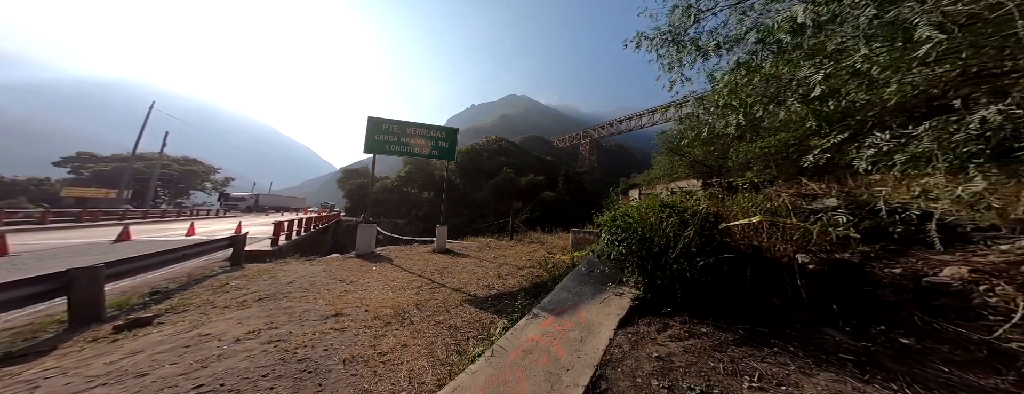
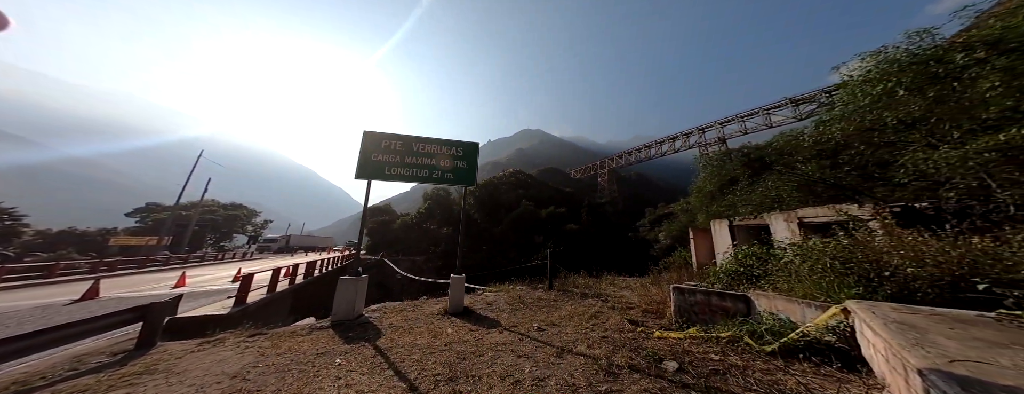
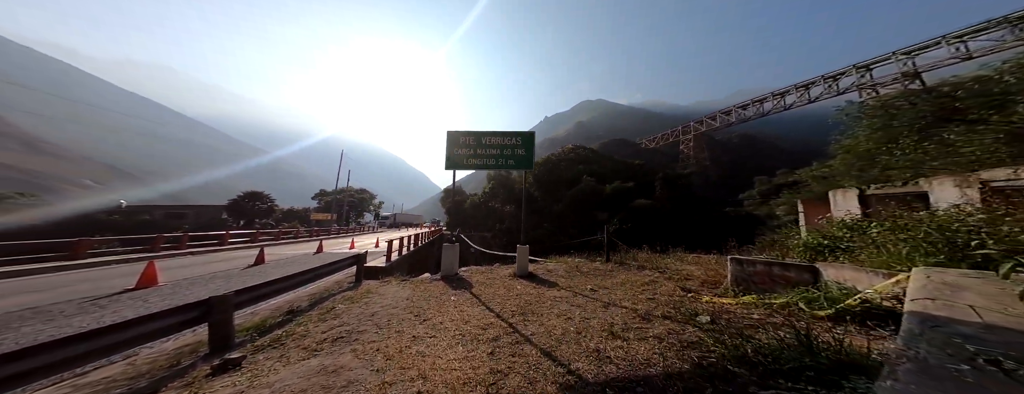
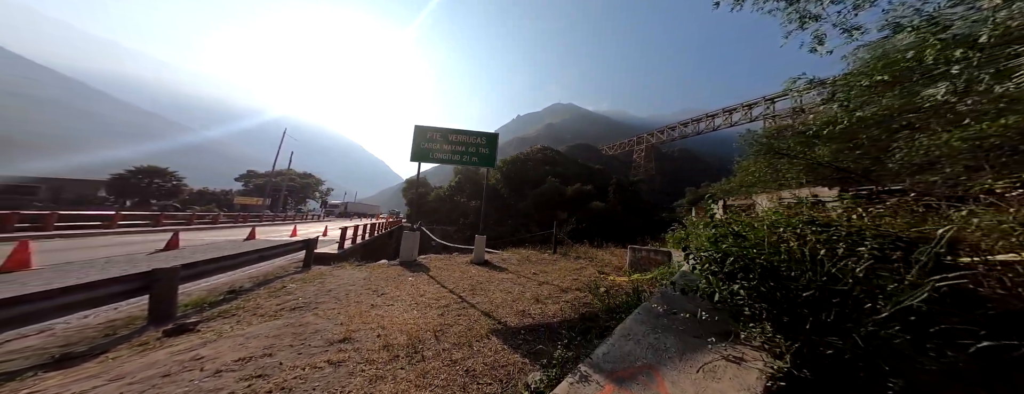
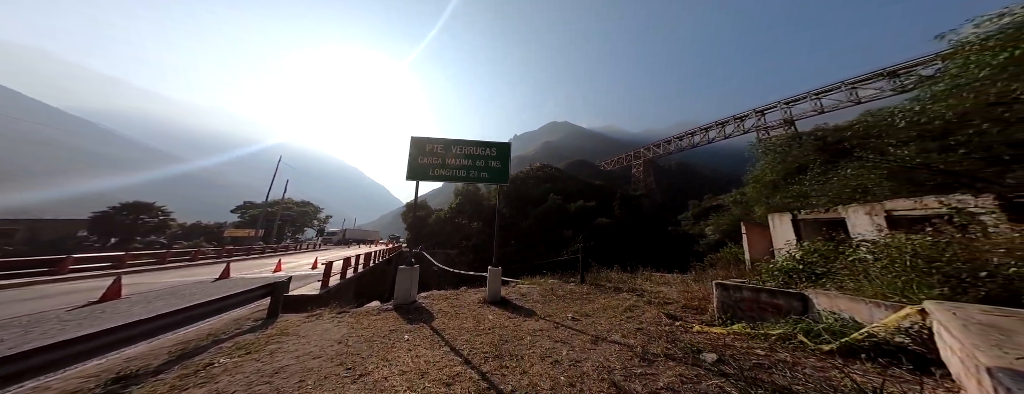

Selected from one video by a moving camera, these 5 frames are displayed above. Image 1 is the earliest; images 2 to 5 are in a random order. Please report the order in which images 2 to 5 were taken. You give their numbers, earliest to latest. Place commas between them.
4, 3, 5, 2
